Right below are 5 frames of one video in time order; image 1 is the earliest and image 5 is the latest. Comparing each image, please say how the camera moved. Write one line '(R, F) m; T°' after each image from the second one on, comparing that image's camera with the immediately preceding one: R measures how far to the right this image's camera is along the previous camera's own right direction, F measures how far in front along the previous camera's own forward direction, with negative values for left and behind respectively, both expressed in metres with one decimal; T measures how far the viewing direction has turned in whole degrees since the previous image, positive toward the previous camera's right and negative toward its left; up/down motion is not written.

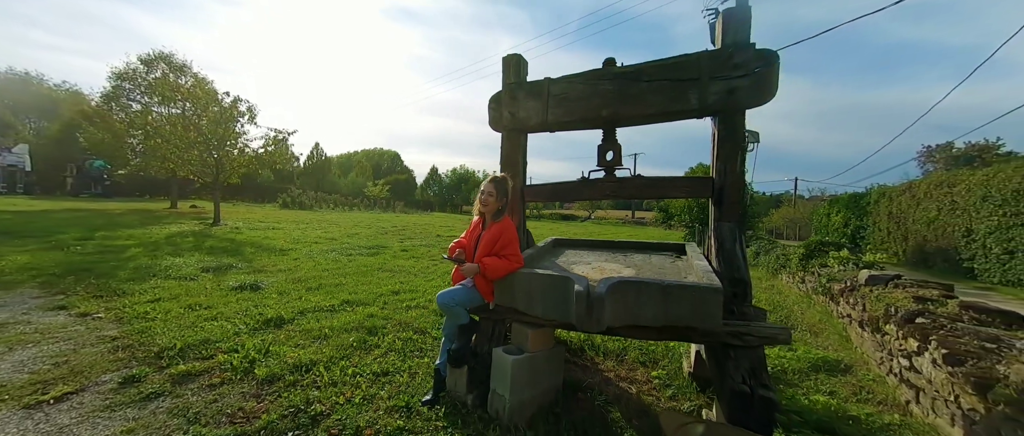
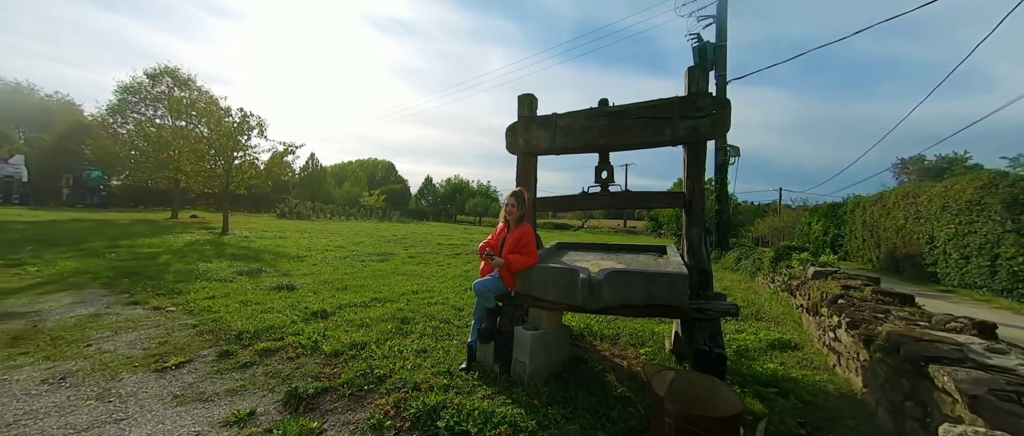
(-0.2, -0.6) m; +1°
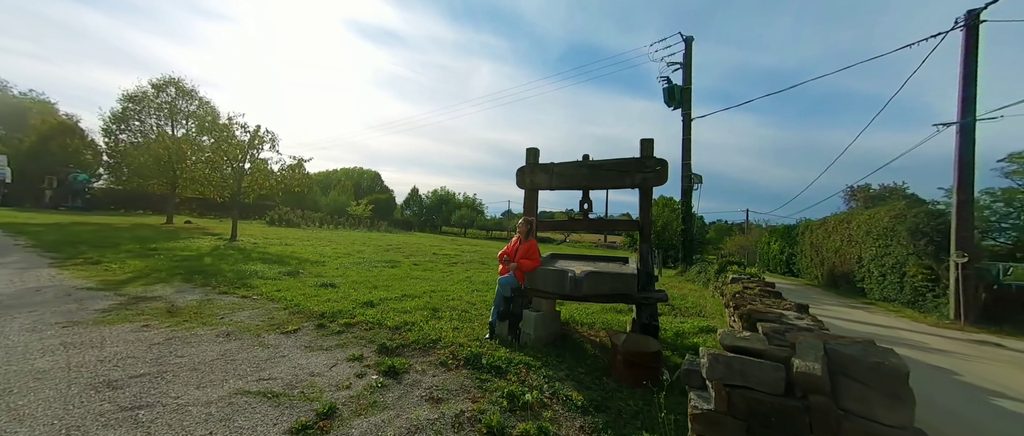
(-0.4, -1.3) m; +3°
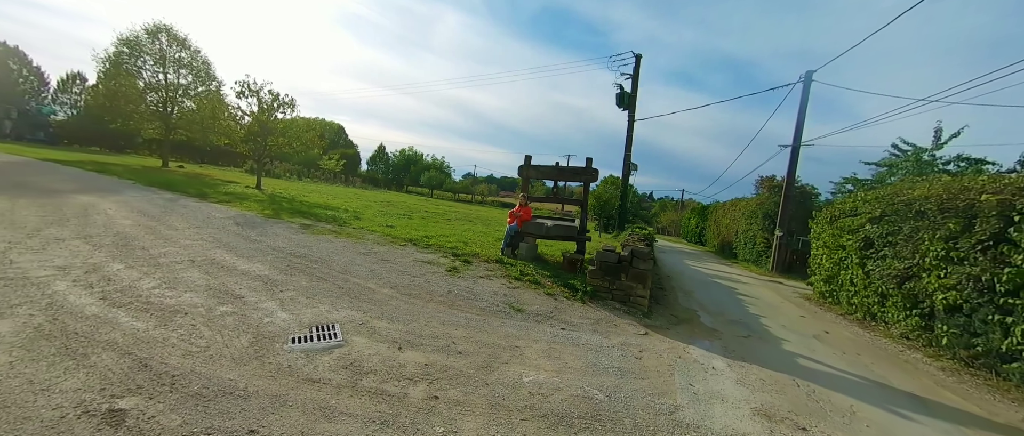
(-1.1, -3.7) m; +7°
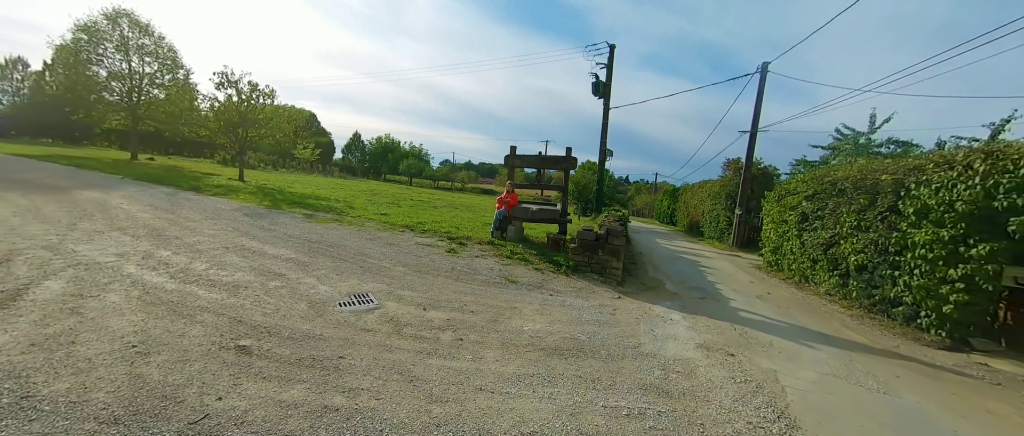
(-0.2, -0.8) m; +4°
